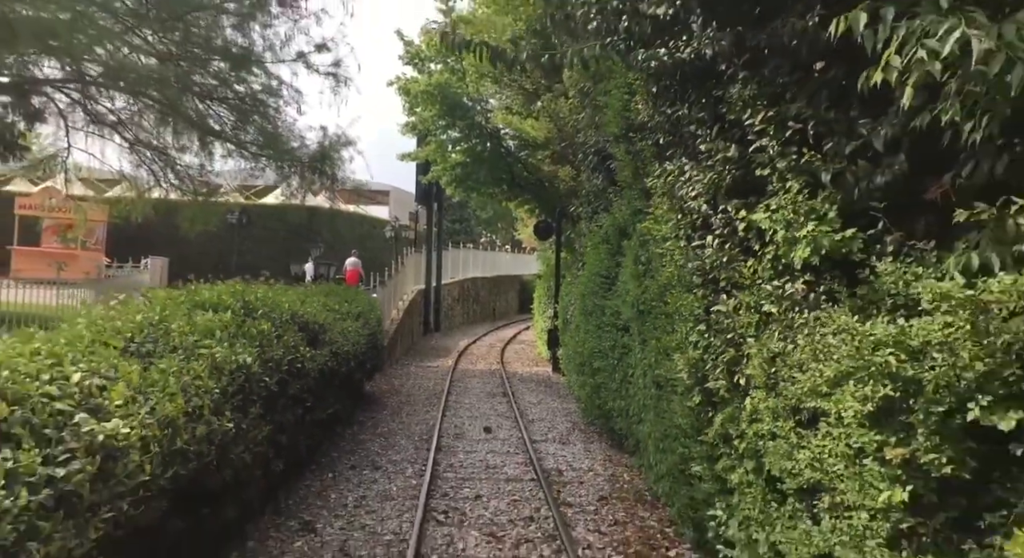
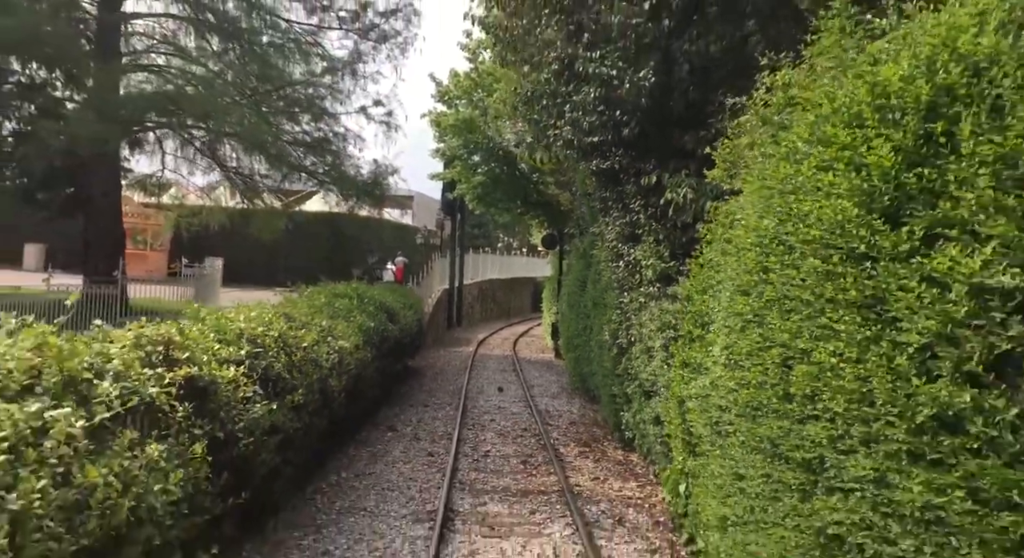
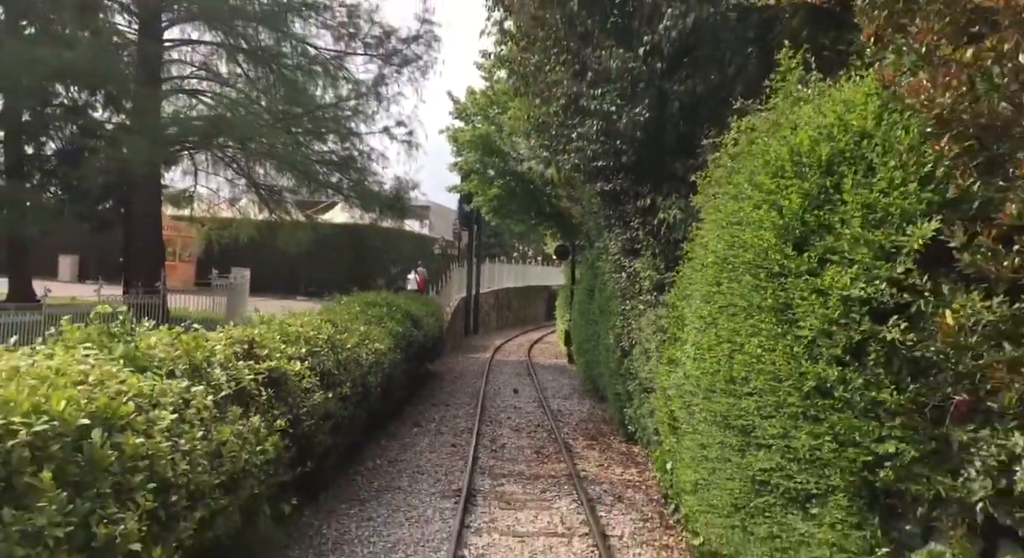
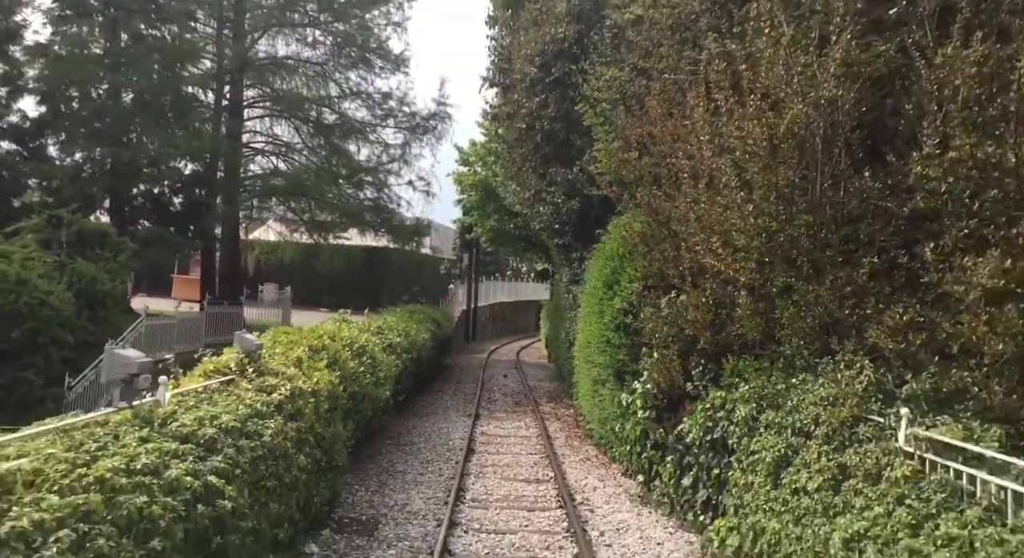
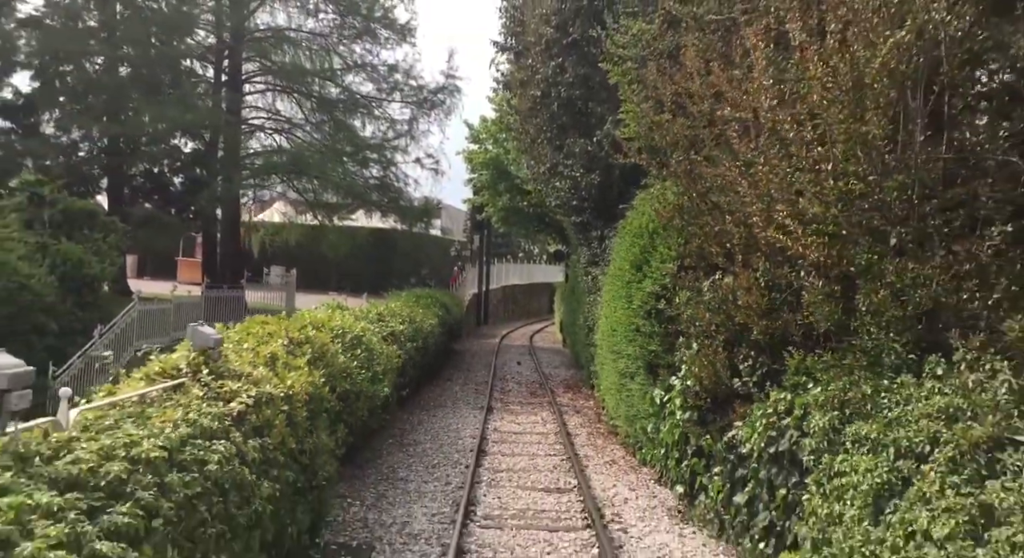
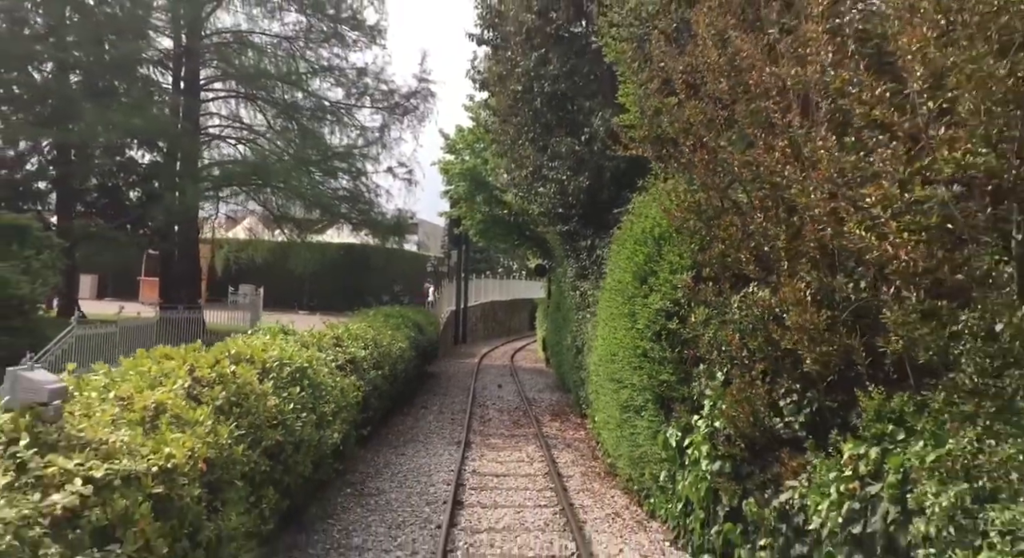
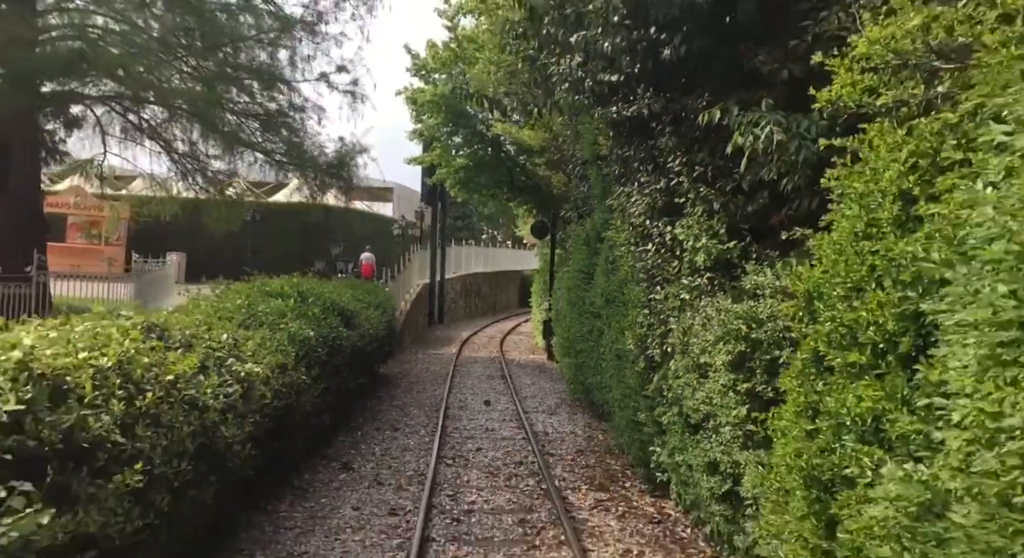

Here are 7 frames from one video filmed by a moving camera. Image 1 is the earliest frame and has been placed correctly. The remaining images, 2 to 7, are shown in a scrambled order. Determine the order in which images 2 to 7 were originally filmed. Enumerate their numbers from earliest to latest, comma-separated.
7, 2, 3, 6, 5, 4
